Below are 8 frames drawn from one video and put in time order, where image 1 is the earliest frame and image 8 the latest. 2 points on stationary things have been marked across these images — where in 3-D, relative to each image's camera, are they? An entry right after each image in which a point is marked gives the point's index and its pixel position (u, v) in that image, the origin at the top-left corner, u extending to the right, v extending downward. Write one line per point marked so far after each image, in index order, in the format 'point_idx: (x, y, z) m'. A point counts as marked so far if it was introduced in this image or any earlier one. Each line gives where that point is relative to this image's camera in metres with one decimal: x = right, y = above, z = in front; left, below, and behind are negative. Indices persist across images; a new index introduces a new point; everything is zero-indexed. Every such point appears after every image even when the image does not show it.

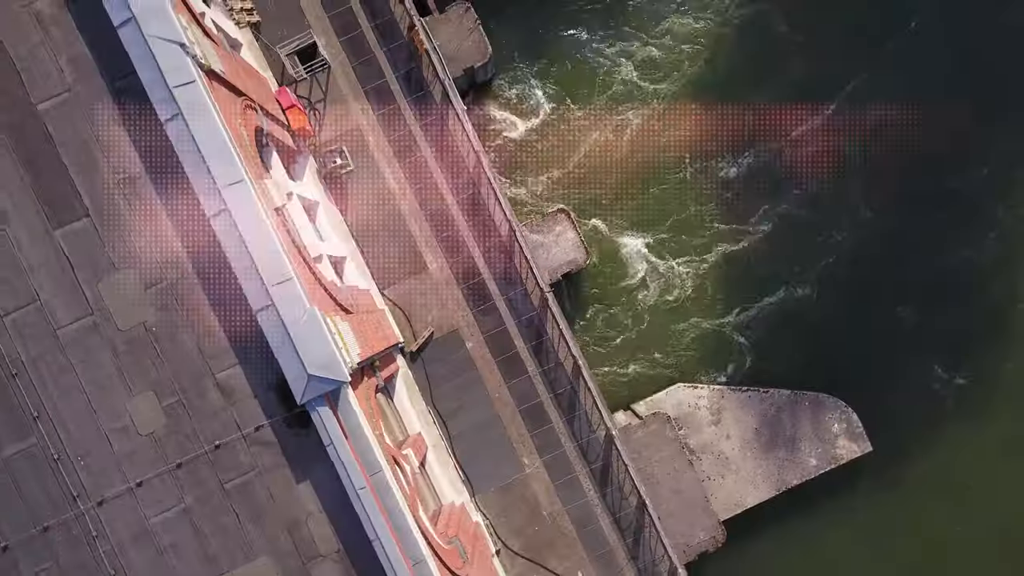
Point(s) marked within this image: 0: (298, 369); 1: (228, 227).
0: (-3.5, -1.3, +16.6) m
1: (-4.7, +1.0, +16.6) m
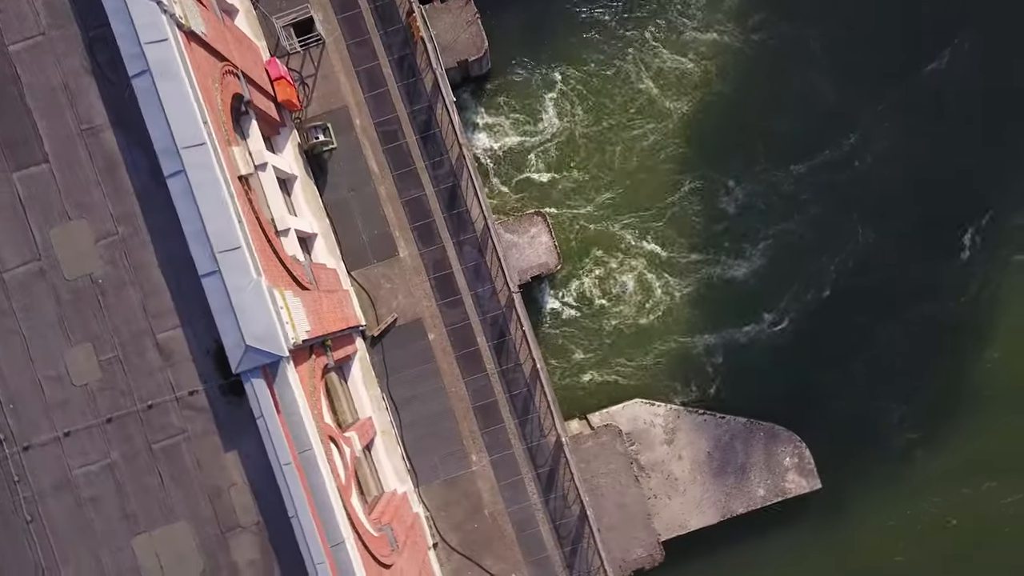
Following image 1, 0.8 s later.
0: (-4.5, -0.8, +16.6) m
1: (-5.4, +1.6, +16.6) m
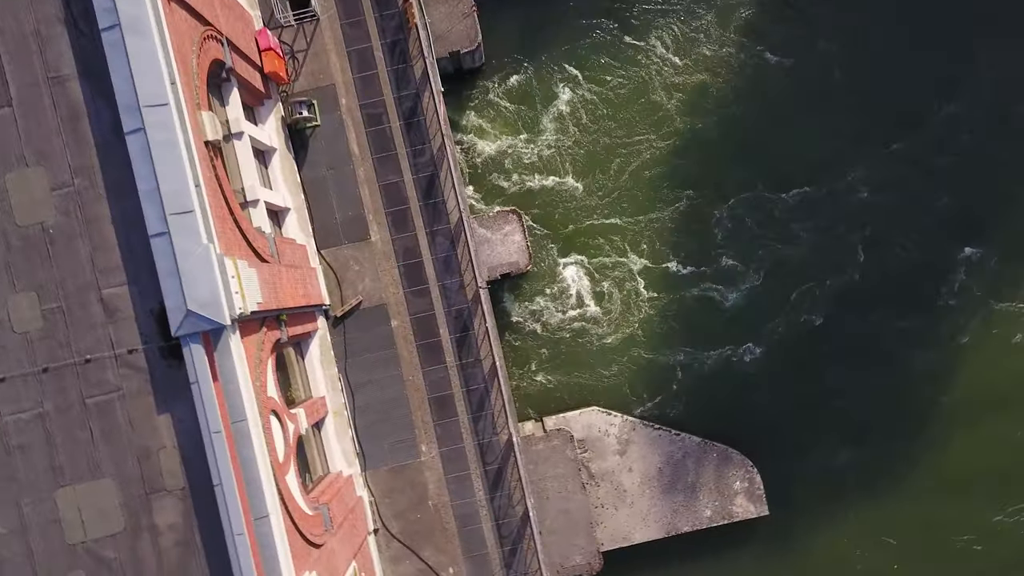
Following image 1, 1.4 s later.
0: (-5.5, -0.2, +16.6) m
1: (-6.1, +2.3, +16.6) m
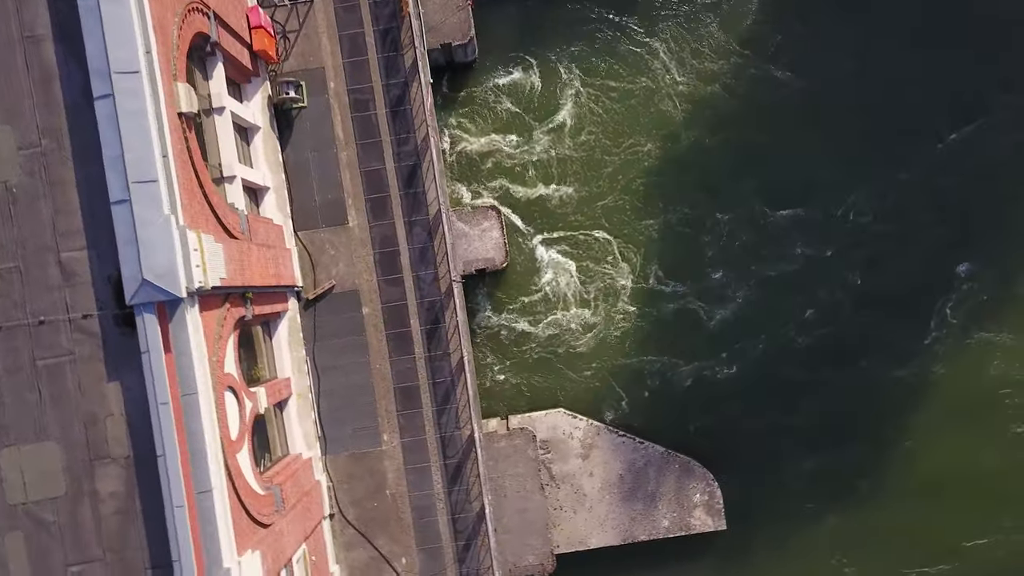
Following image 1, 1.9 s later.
0: (-6.2, +0.3, +16.6) m
1: (-6.6, +2.9, +16.5) m
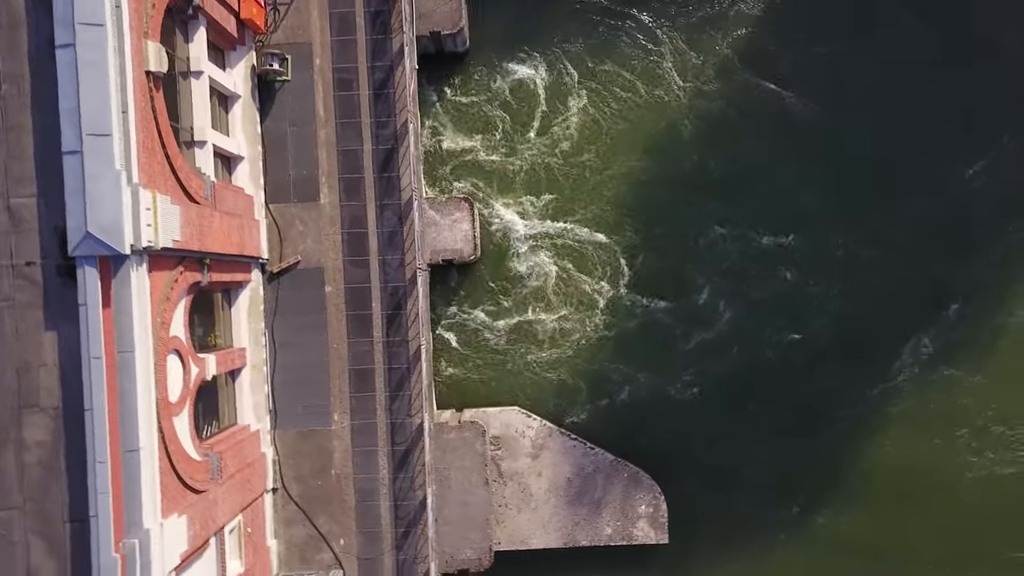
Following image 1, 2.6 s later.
0: (-7.1, +1.1, +16.6) m
1: (-7.2, +3.7, +16.5) m
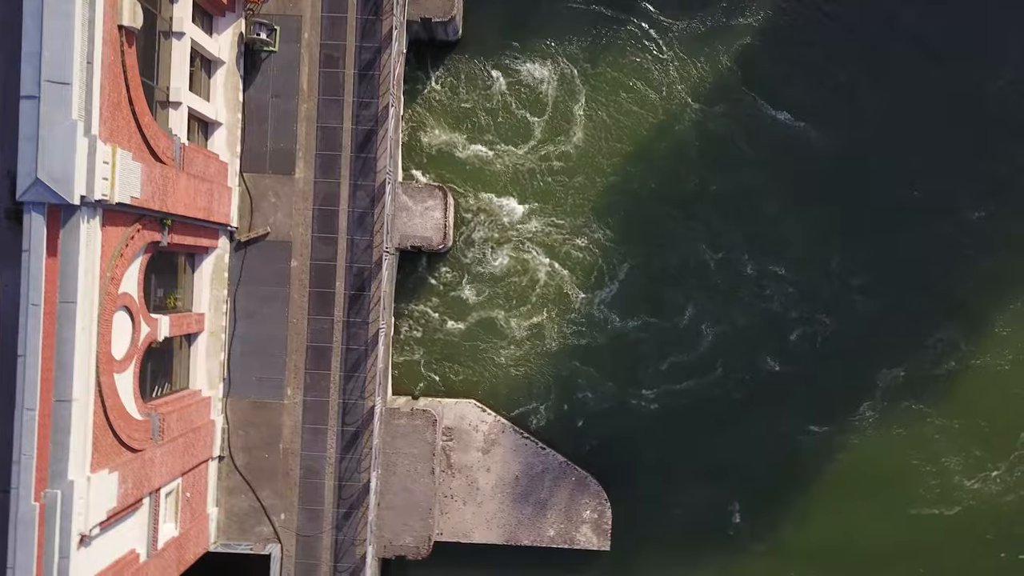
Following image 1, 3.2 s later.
0: (-7.9, +2.0, +16.5) m
1: (-7.7, +4.6, +16.5) m
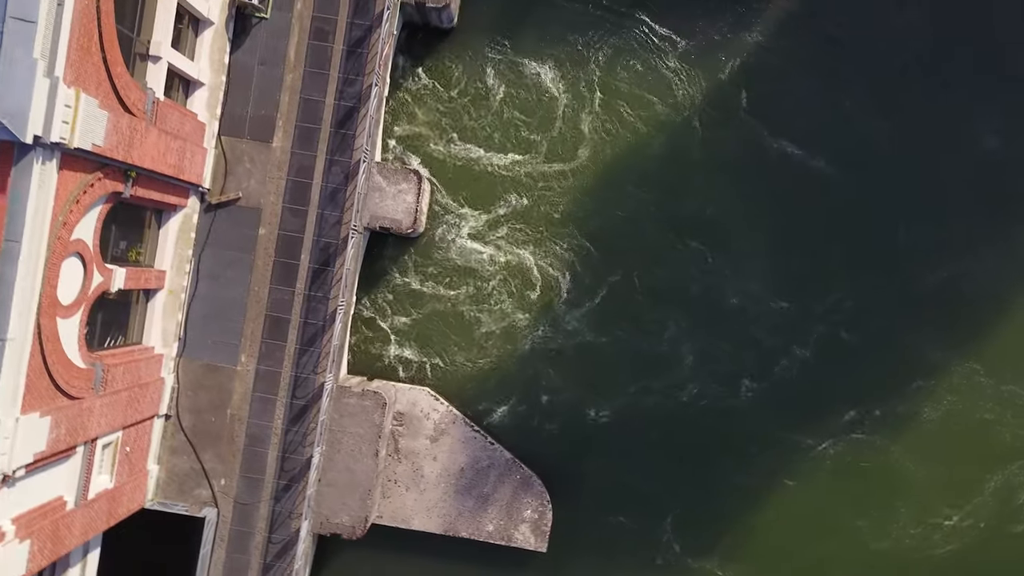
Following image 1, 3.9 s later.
0: (-8.6, +3.0, +16.5) m
1: (-8.2, +5.6, +16.5) m
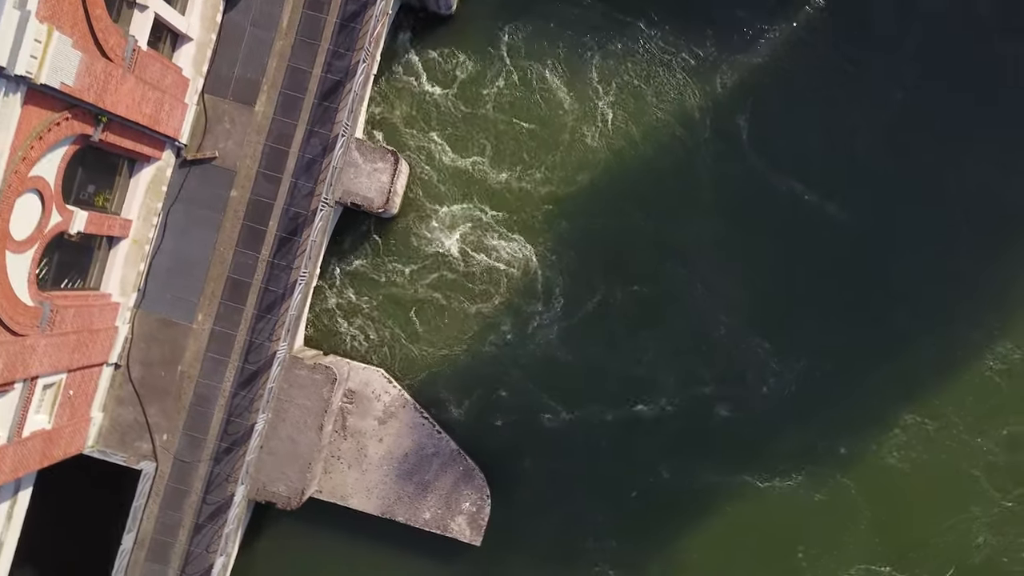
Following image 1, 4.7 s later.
0: (-9.1, +4.3, +16.5) m
1: (-8.4, +6.8, +16.5) m
